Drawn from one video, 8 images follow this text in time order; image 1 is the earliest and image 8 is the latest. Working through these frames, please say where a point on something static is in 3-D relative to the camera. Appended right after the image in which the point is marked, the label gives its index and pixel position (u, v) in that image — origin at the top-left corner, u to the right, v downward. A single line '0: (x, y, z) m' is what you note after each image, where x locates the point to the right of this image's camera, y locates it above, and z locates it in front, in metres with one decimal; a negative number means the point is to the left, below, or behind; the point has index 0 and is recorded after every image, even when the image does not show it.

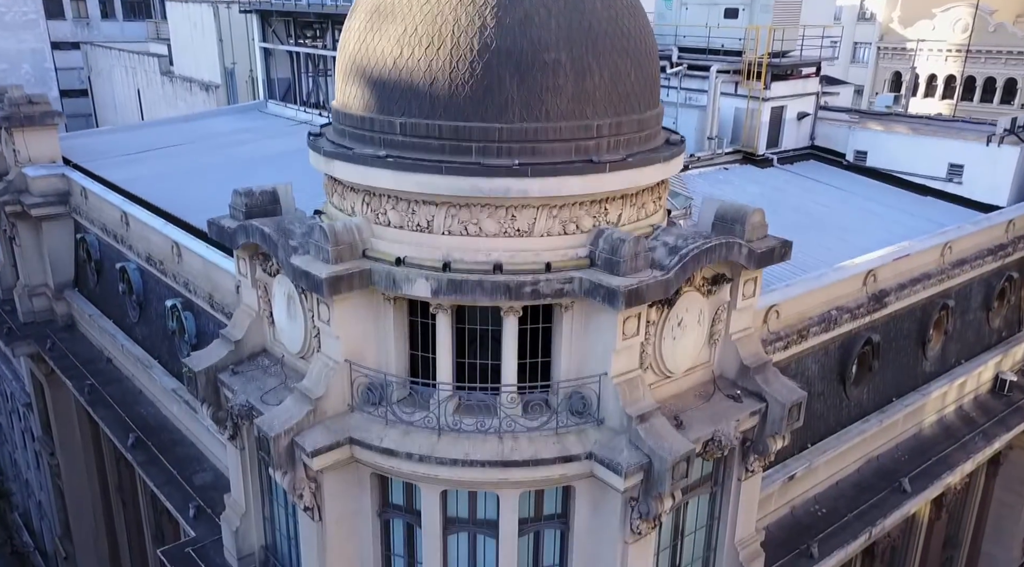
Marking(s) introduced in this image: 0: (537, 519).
0: (+0.5, -4.6, +17.0) m
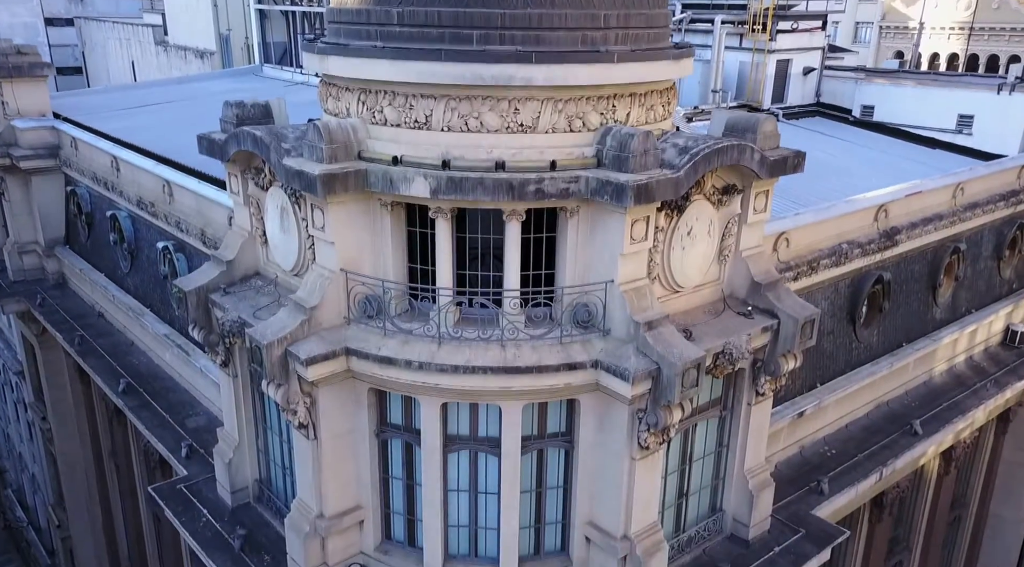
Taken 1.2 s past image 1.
0: (+0.5, -2.9, +16.4) m
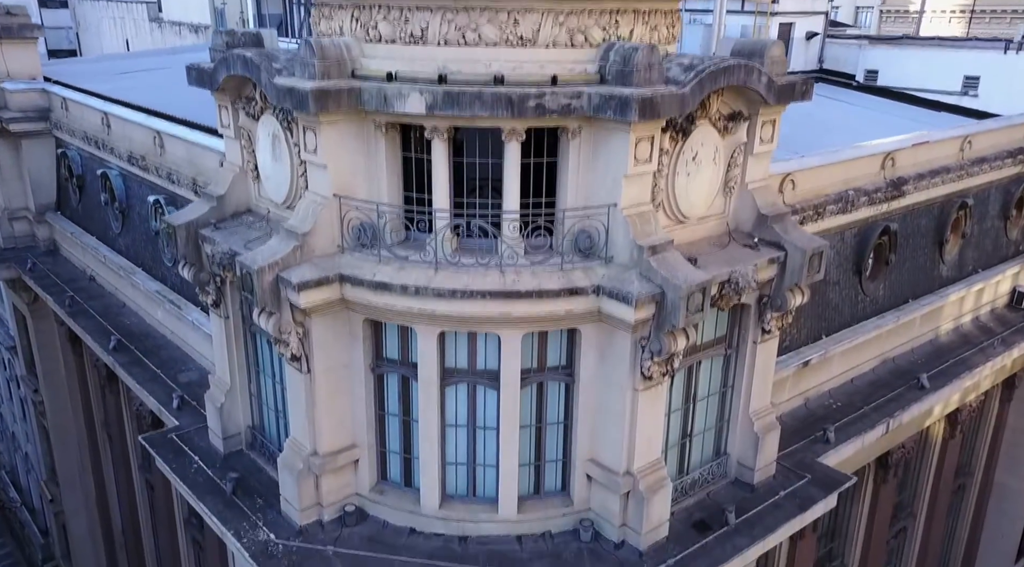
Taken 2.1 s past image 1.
0: (+0.5, -1.6, +15.9) m
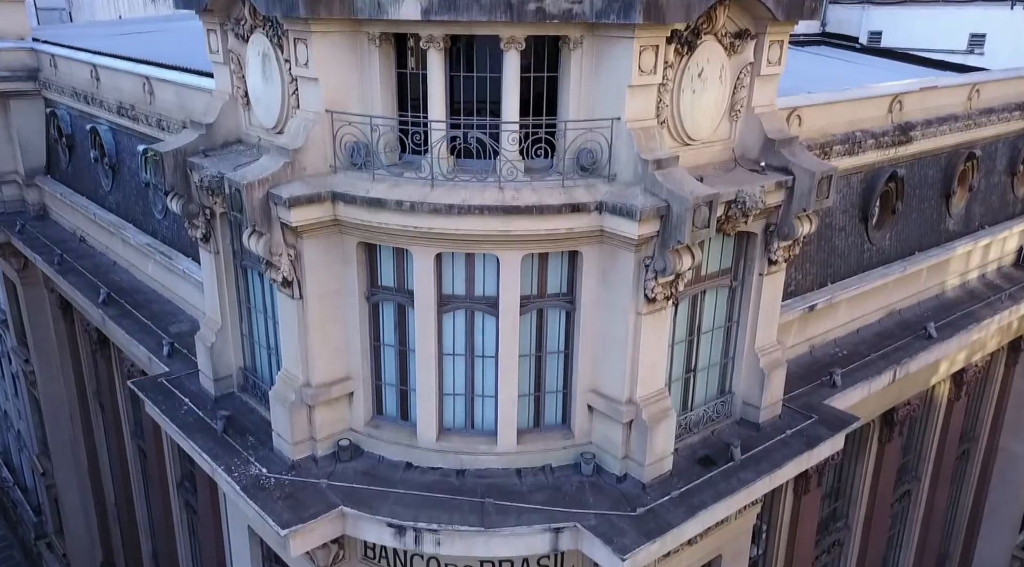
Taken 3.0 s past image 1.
0: (+0.5, -0.2, +15.3) m
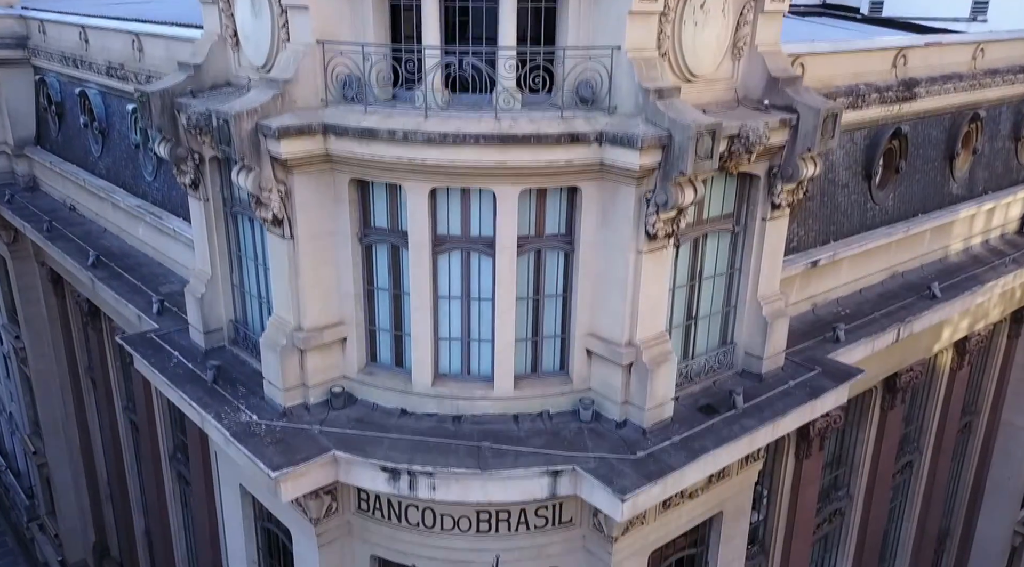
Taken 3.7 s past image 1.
0: (+0.4, +0.8, +14.9) m
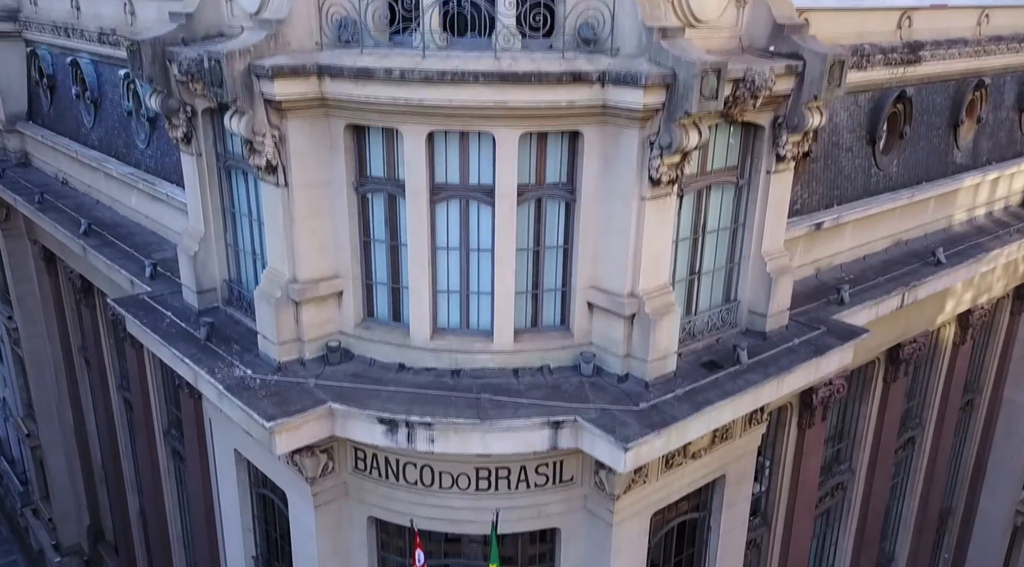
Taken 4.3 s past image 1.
0: (+0.4, +1.6, +14.5) m
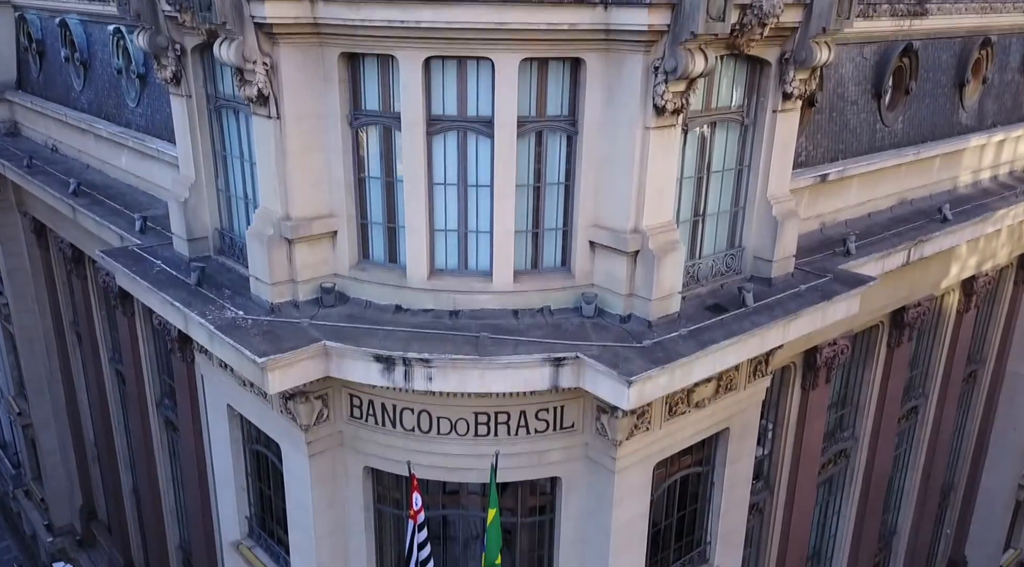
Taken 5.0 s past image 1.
0: (+0.4, +2.7, +14.0) m
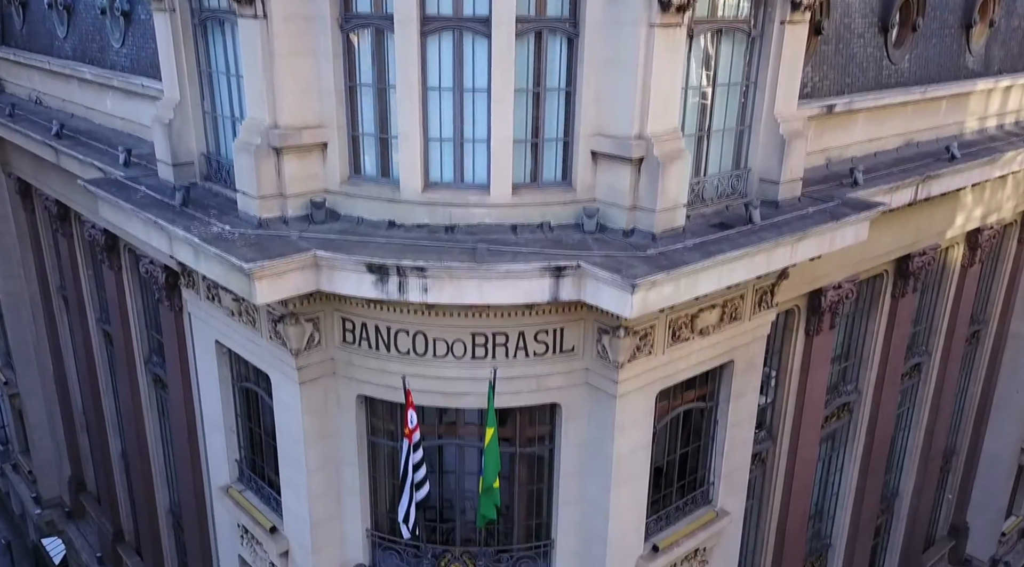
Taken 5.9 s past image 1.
0: (+0.4, +4.1, +13.4) m
